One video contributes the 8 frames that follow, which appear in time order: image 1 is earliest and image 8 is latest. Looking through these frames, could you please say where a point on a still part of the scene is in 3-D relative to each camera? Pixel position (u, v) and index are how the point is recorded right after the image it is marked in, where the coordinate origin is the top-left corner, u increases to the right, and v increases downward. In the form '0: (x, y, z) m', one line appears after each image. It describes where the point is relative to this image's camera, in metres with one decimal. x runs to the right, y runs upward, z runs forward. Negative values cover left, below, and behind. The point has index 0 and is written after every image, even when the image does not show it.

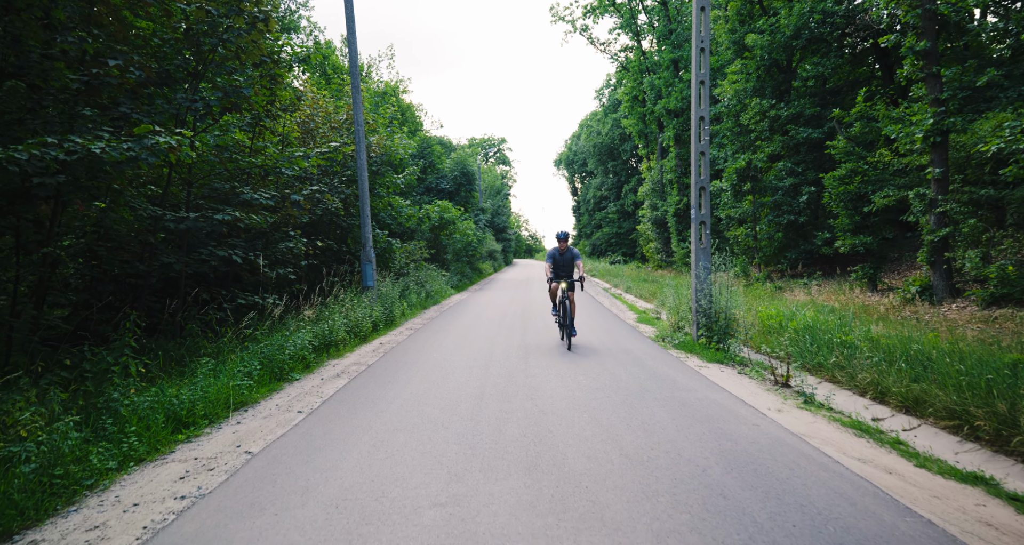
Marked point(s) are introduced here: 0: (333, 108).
0: (-4.1, +3.7, +13.5) m
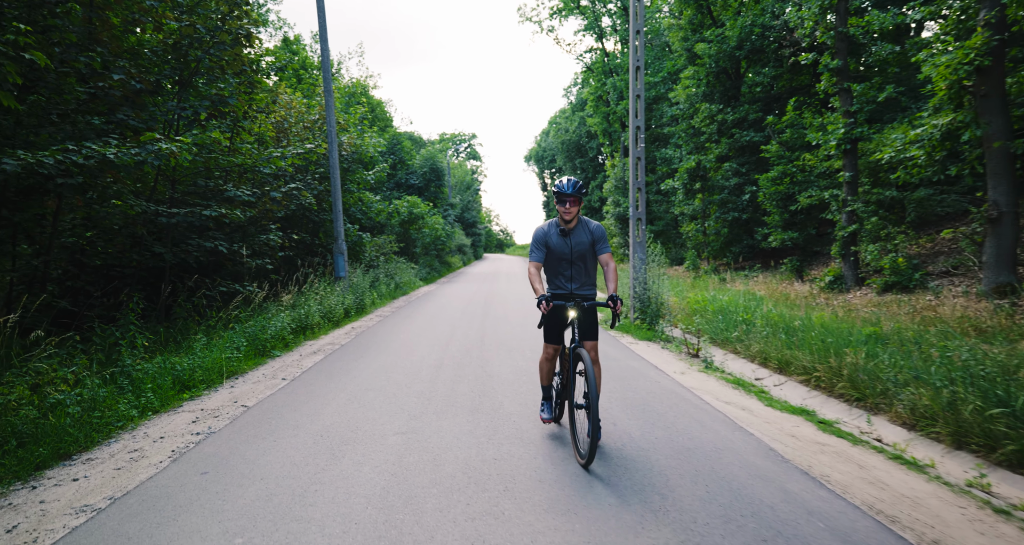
0: (-5.0, +3.9, +14.5) m
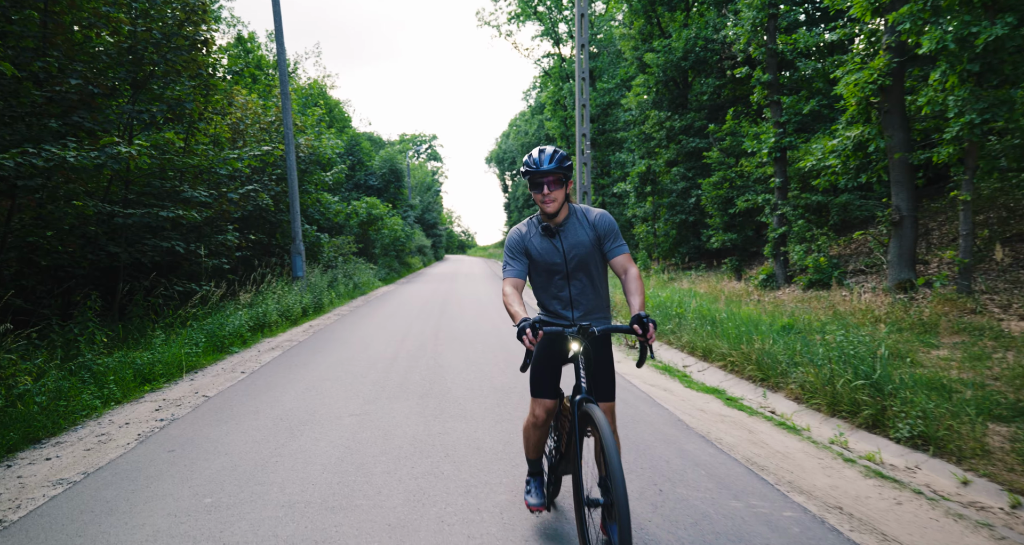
0: (-6.1, +3.9, +14.7) m
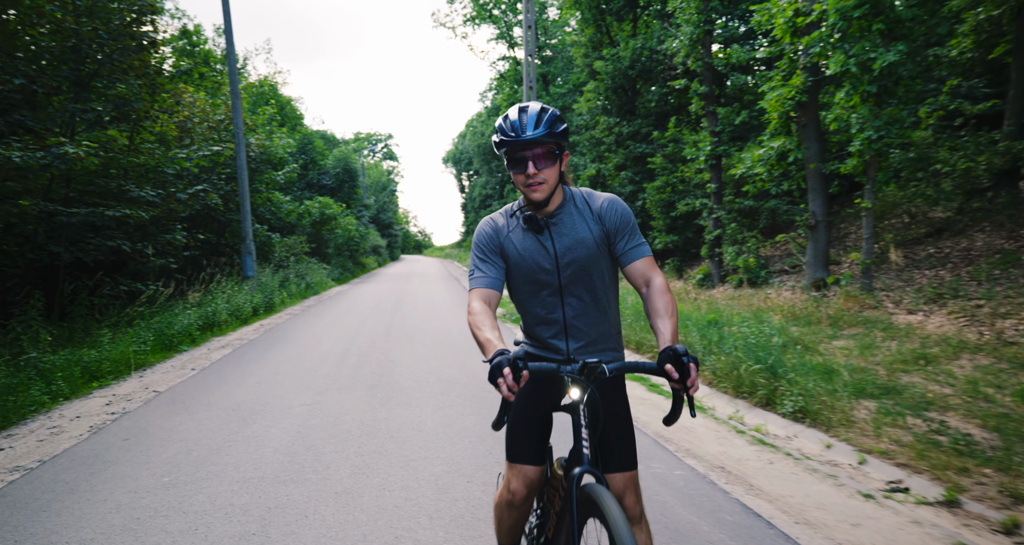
0: (-7.3, +4.0, +14.7) m
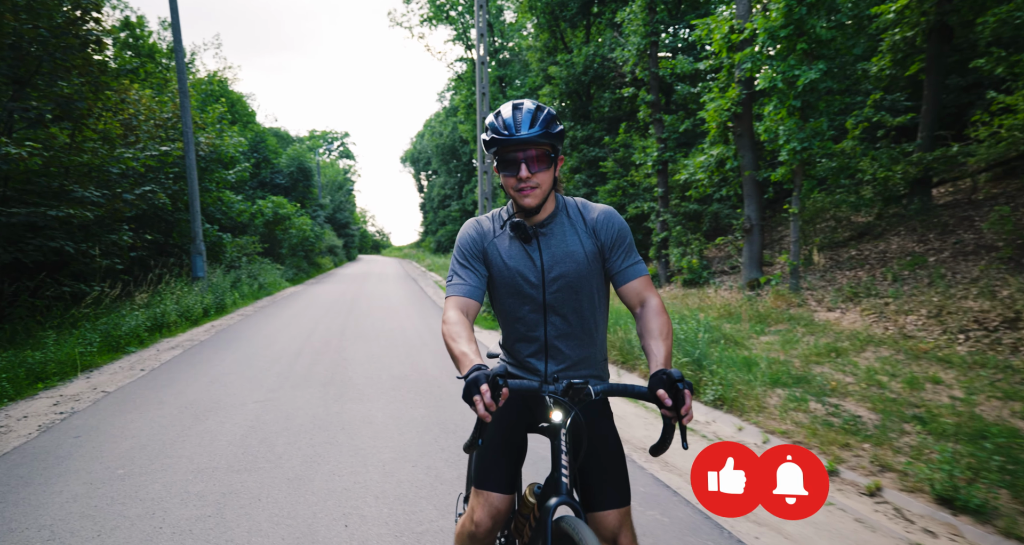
0: (-8.4, +4.0, +14.6) m
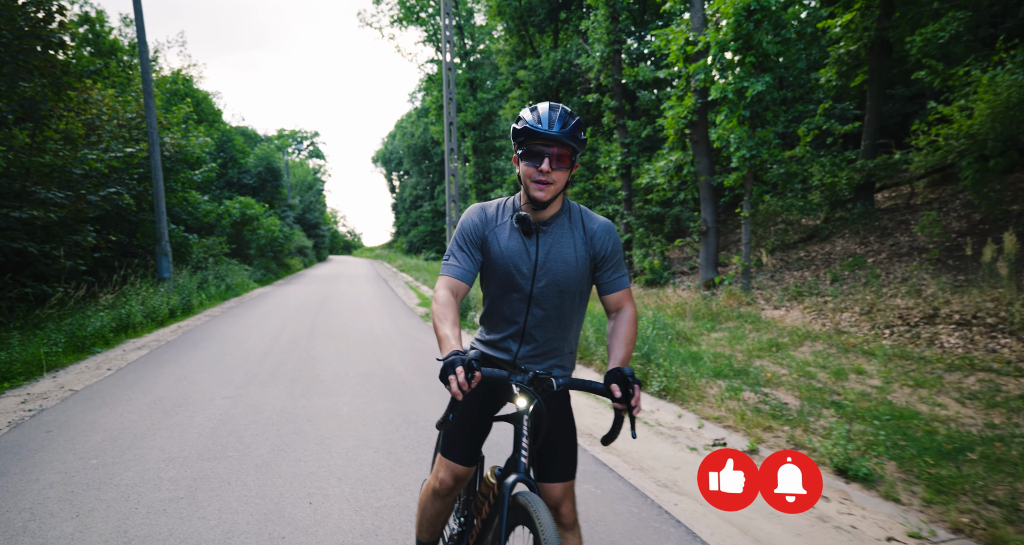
0: (-9.2, +3.9, +14.5) m
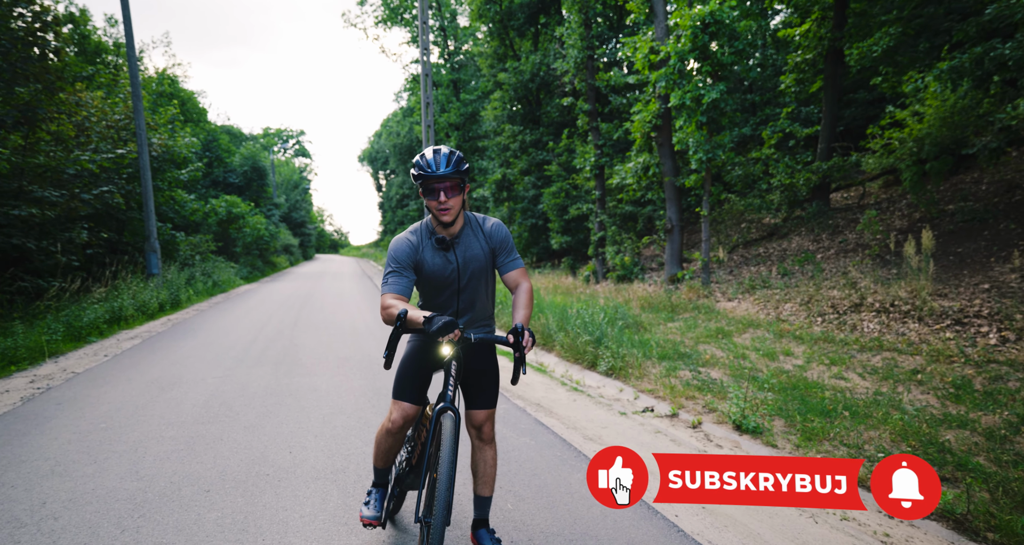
0: (-9.7, +4.0, +14.9) m
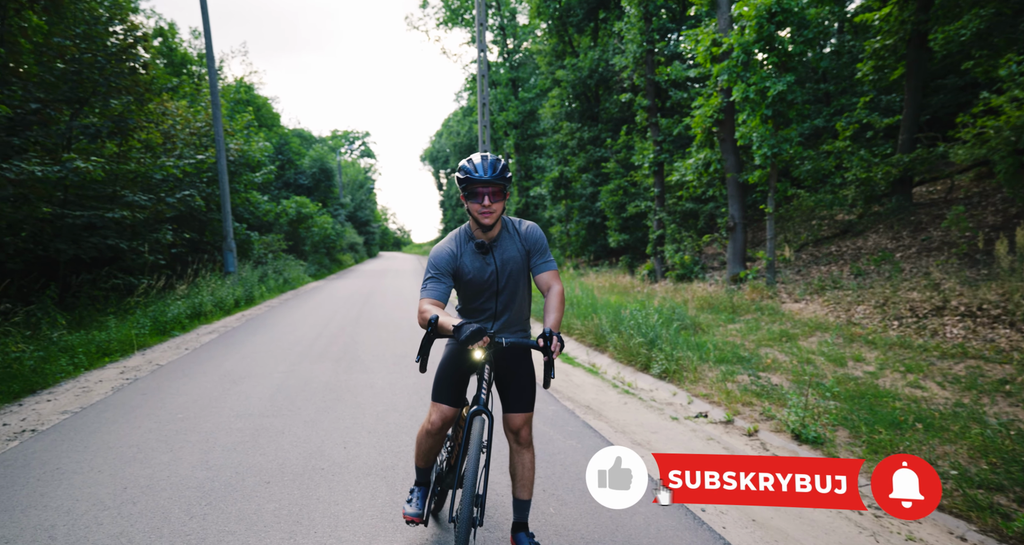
0: (-8.3, +4.1, +15.8) m
